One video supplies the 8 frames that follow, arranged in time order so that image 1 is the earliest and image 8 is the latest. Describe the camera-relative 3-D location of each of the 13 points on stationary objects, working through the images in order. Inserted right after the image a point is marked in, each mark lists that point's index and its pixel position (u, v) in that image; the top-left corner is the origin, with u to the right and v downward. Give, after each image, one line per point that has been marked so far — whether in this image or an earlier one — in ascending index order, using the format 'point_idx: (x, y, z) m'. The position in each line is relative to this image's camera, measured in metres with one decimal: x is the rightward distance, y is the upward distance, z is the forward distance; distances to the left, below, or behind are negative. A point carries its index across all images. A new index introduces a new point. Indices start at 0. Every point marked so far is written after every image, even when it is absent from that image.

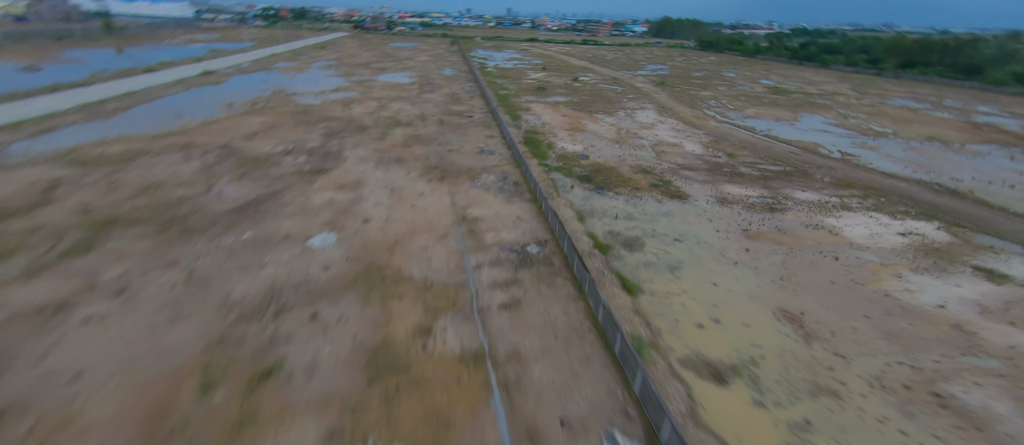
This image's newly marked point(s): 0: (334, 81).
0: (-8.7, +6.8, +16.1) m
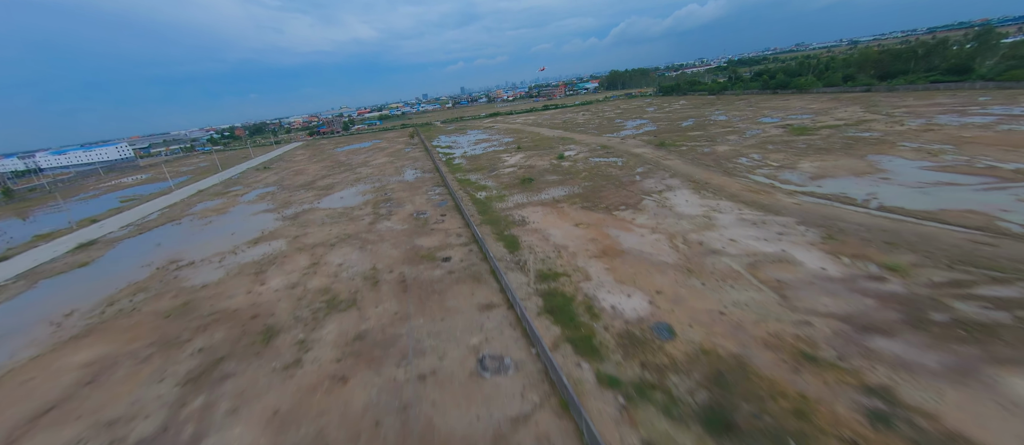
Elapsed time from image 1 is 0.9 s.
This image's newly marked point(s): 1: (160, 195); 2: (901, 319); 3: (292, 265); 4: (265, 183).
0: (-9.3, -0.1, +12.2) m
1: (-19.8, +1.1, +18.7) m
2: (+5.3, -1.3, +4.6) m
3: (-5.6, -1.1, +8.4) m
4: (-14.3, +2.1, +19.2) m
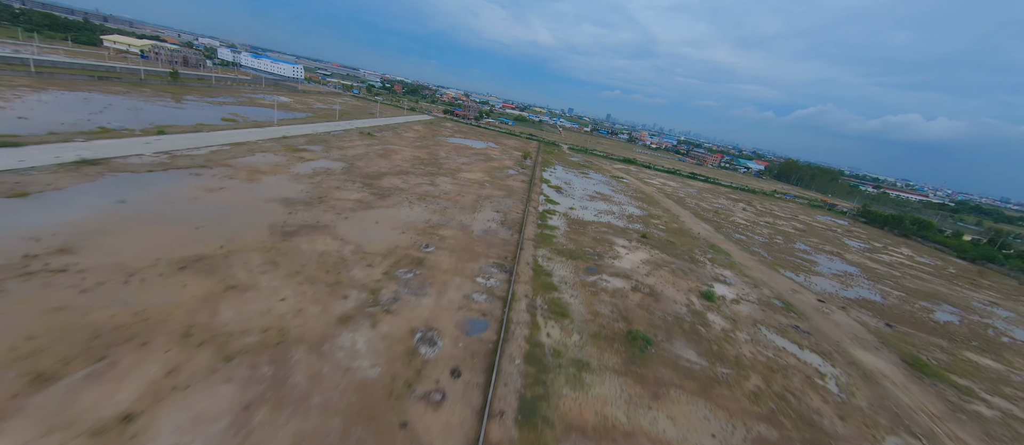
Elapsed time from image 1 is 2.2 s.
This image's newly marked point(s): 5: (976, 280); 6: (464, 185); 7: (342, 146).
0: (-6.9, 0.0, +8.7) m
1: (-13.9, +4.8, +17.7) m
2: (+3.5, -6.3, -2.5) m
3: (-5.0, -2.1, +4.1) m
4: (-8.6, +3.3, +16.8) m
5: (+24.6, -3.2, +17.6) m
6: (-2.4, +1.9, +16.7) m
7: (-9.7, +4.4, +18.9) m
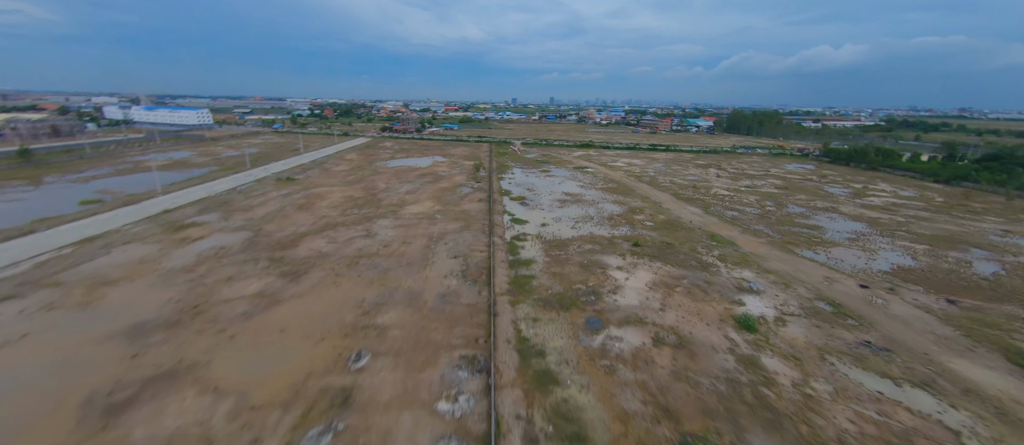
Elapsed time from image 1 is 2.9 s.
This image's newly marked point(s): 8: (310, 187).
0: (-7.4, -2.9, +5.2) m
1: (-16.1, +0.2, +13.4) m
2: (+5.1, -6.9, -4.9) m
3: (-4.7, -4.5, +0.8) m
4: (-10.5, -0.1, +13.0) m
5: (+23.2, +0.8, +16.9) m
6: (-4.1, -0.1, +13.5) m
7: (-11.9, +0.9, +15.1) m
8: (-11.1, +2.0, +18.3) m
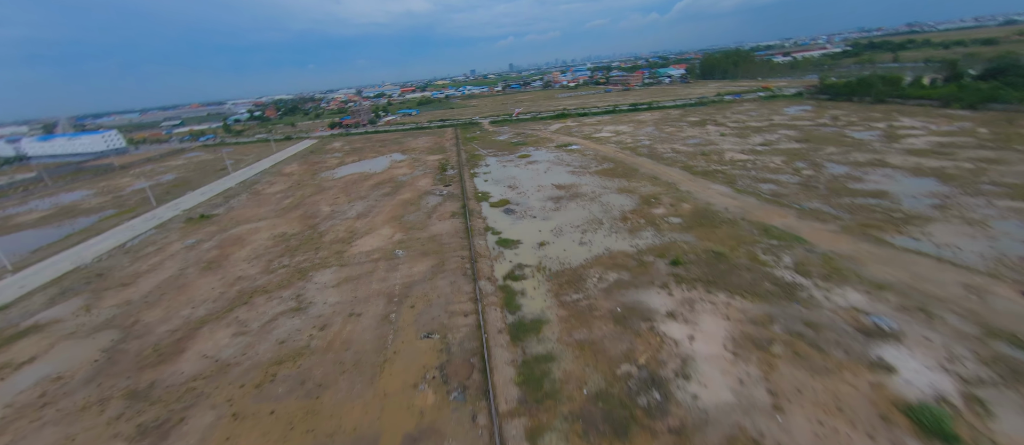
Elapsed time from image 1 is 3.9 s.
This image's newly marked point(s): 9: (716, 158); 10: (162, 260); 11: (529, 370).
0: (-6.7, -5.4, +1.5) m
1: (-16.2, -3.0, +9.0) m
2: (+6.8, -8.2, -7.6) m
3: (-3.5, -6.9, -2.6) m
4: (-10.7, -2.5, +8.9) m
5: (+22.2, +3.7, +14.4) m
6: (-4.3, -1.5, +9.7) m
7: (-12.3, -1.6, +10.8) m
8: (-11.9, -0.1, +14.0) m
9: (+10.6, +3.4, +17.2) m
10: (-12.1, -1.2, +11.5) m
11: (+0.3, -2.7, +6.2) m
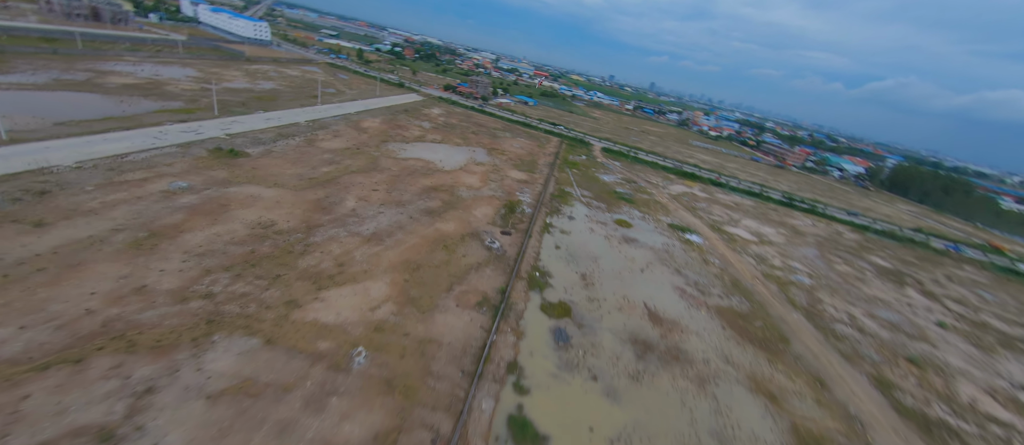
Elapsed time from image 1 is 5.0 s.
0: (-9.5, -5.0, -1.7) m
1: (-15.3, +0.9, +7.5) m
2: (-0.5, -13.0, -13.1) m
3: (-8.1, -7.6, -6.2) m
4: (-10.2, -0.9, +6.2) m
5: (+22.6, -9.4, +4.7) m
6: (-4.0, -2.7, +5.7) m
7: (-10.9, +0.5, +8.4) m
8: (-9.3, +1.5, +11.3) m
9: (+12.7, -4.9, +9.7) m
10: (-10.4, +0.7, +9.0) m
11: (-1.2, -5.7, +1.4) m
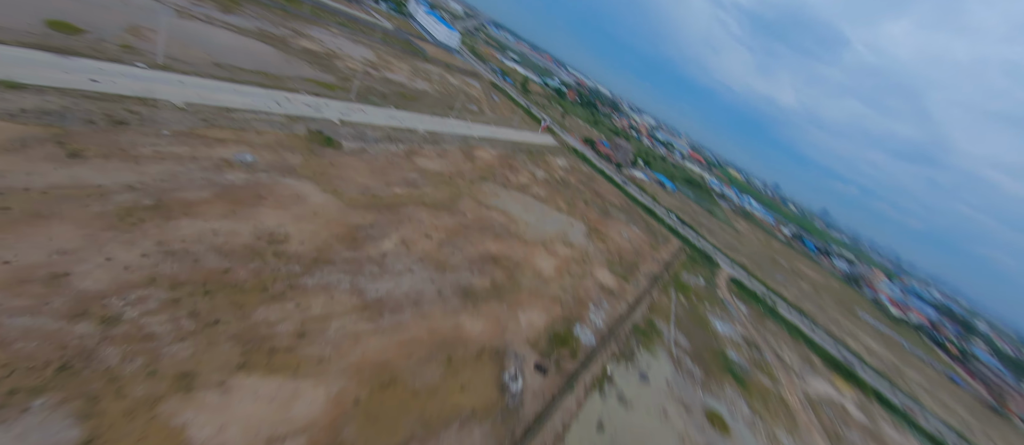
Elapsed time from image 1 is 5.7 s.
0: (-12.7, -1.9, -2.1) m
1: (-12.8, +4.3, +8.6) m
2: (-11.3, -10.8, -16.0) m
3: (-13.8, -4.0, -6.9) m
4: (-9.6, +0.7, +5.8) m
5: (+14.5, -20.3, -5.6) m
6: (-5.2, -3.4, +3.4) m
7: (-9.1, +1.9, +8.1) m
8: (-6.5, +1.7, +10.5) m
9: (+9.2, -12.9, +2.3) m
10: (-8.4, +1.8, +8.6) m
11: (-5.1, -6.5, -1.7) m
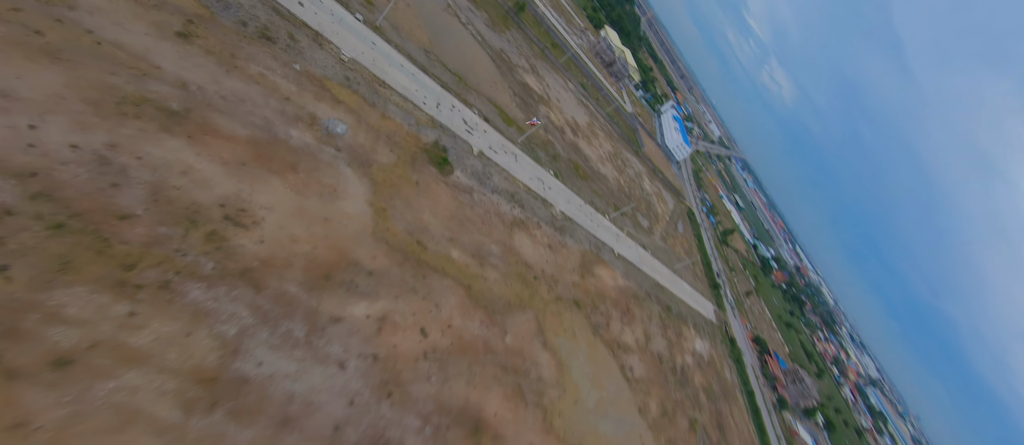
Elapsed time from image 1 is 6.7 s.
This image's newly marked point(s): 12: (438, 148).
0: (-13.9, +6.1, 0.0) m
1: (-6.7, +7.6, +9.9) m
2: (-22.9, +2.9, -13.5) m
3: (-17.5, +6.7, -4.0) m
4: (-7.7, +3.8, +5.9) m
5: (-8.2, -22.4, -15.5) m
6: (-8.0, -1.0, +1.7) m
7: (-5.8, +3.8, +7.8) m
8: (-3.5, +1.3, +8.9) m
9: (-4.6, -16.3, -5.9) m
10: (-5.3, +3.1, +7.9) m
11: (-11.5, -1.8, -3.1) m
12: (-2.3, +2.5, +11.0) m
